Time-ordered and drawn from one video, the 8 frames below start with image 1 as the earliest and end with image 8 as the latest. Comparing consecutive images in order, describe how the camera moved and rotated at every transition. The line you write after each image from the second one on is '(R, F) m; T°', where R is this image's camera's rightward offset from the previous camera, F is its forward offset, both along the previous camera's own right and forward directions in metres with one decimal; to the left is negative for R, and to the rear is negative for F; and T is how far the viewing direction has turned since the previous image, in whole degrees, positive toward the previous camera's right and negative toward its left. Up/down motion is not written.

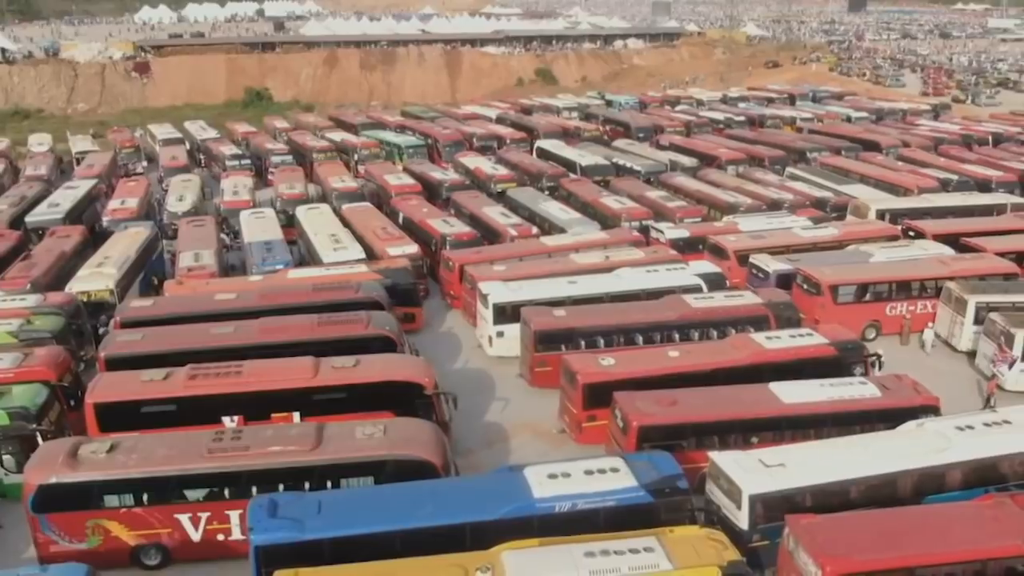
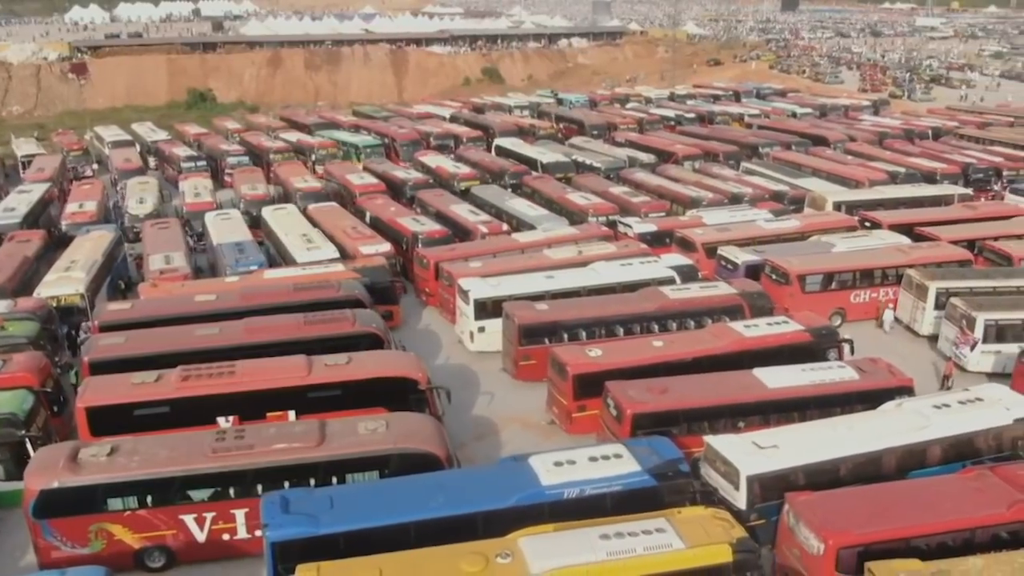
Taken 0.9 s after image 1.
(-0.6, -0.1) m; +4°
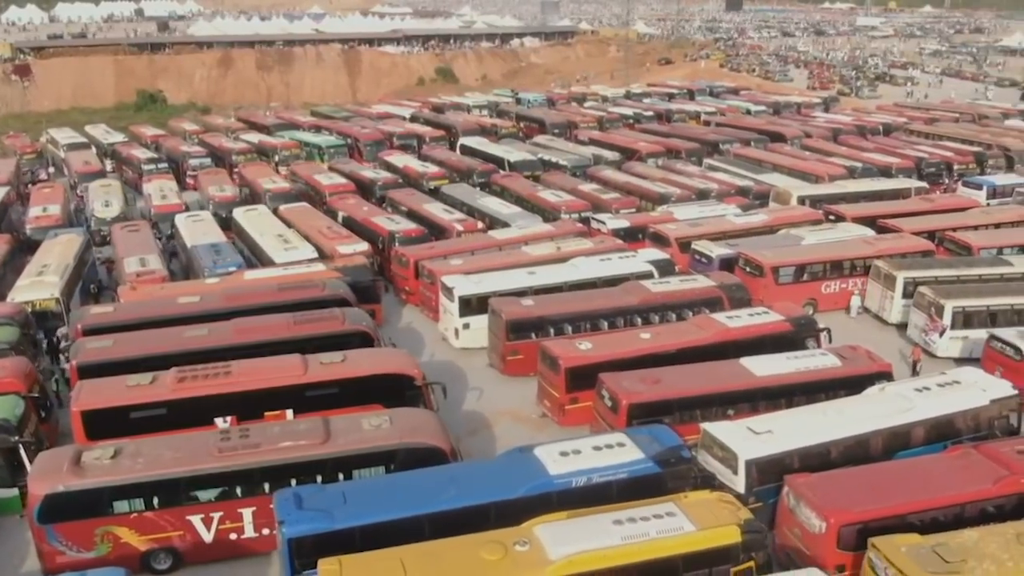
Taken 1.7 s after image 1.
(-0.5, -0.1) m; +3°
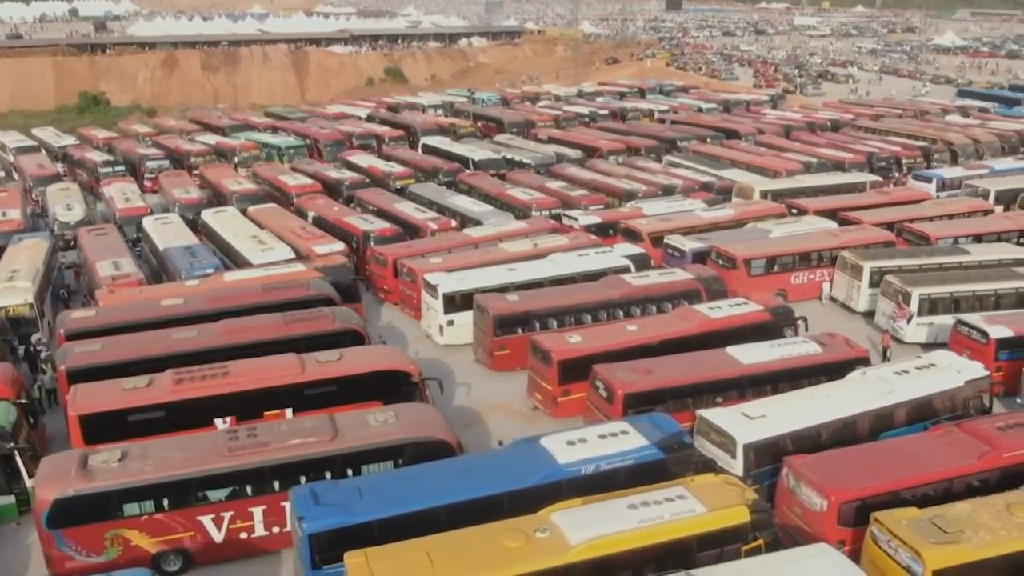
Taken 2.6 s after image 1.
(-0.6, -0.1) m; +3°
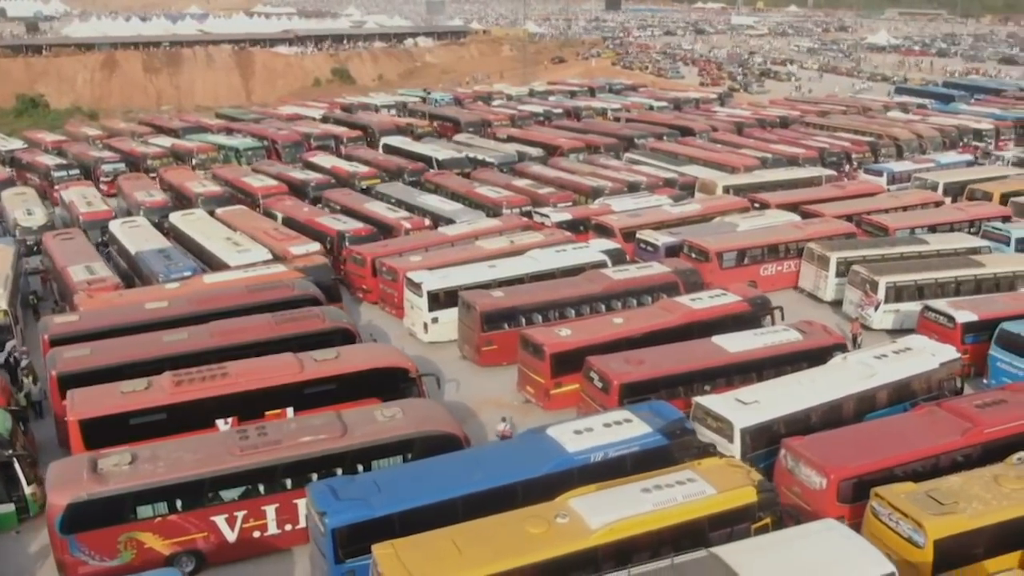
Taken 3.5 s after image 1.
(-0.6, -0.1) m; +3°
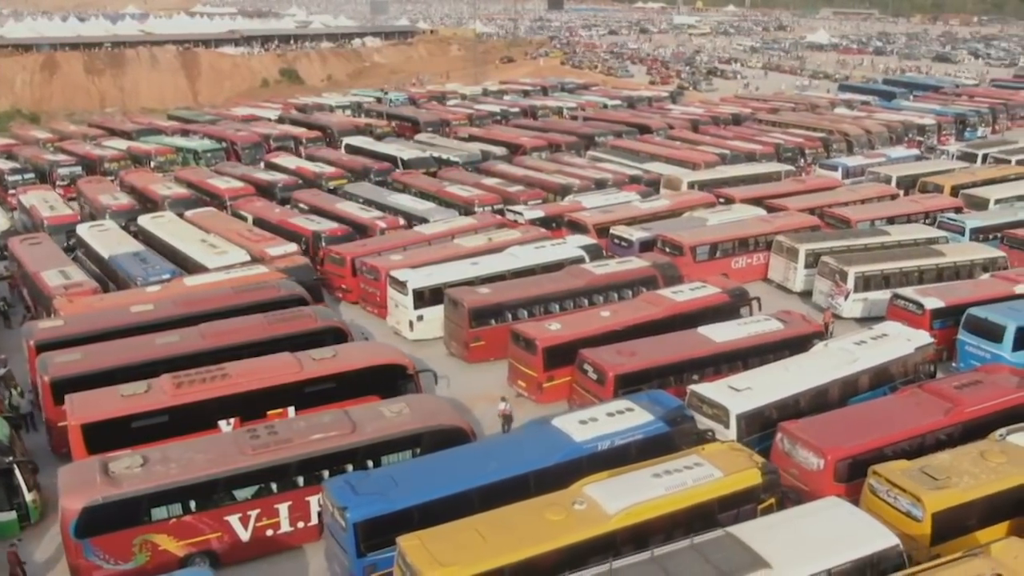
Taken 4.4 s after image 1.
(-0.6, -0.1) m; +3°
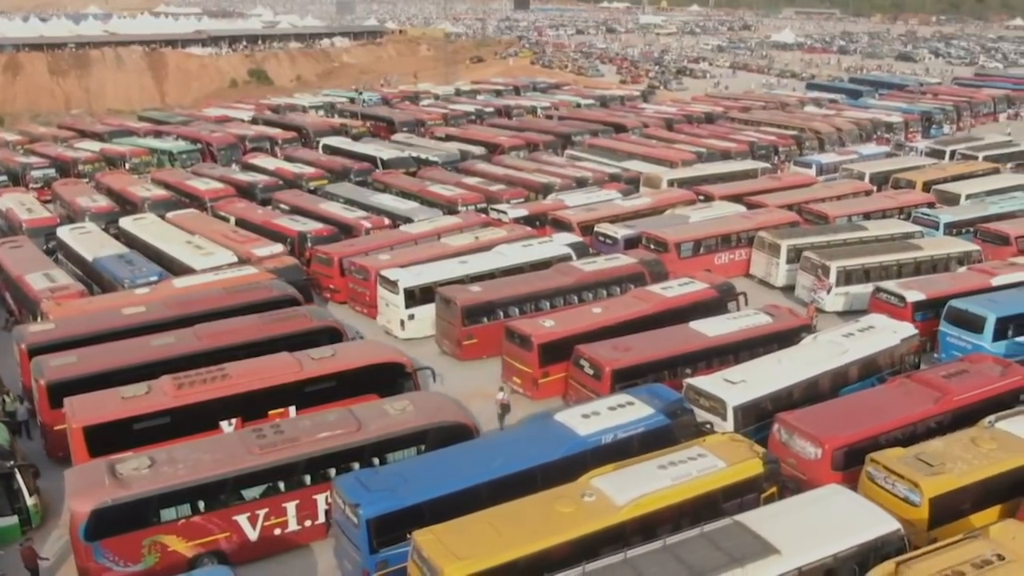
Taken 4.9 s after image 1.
(-0.4, -0.1) m; +2°
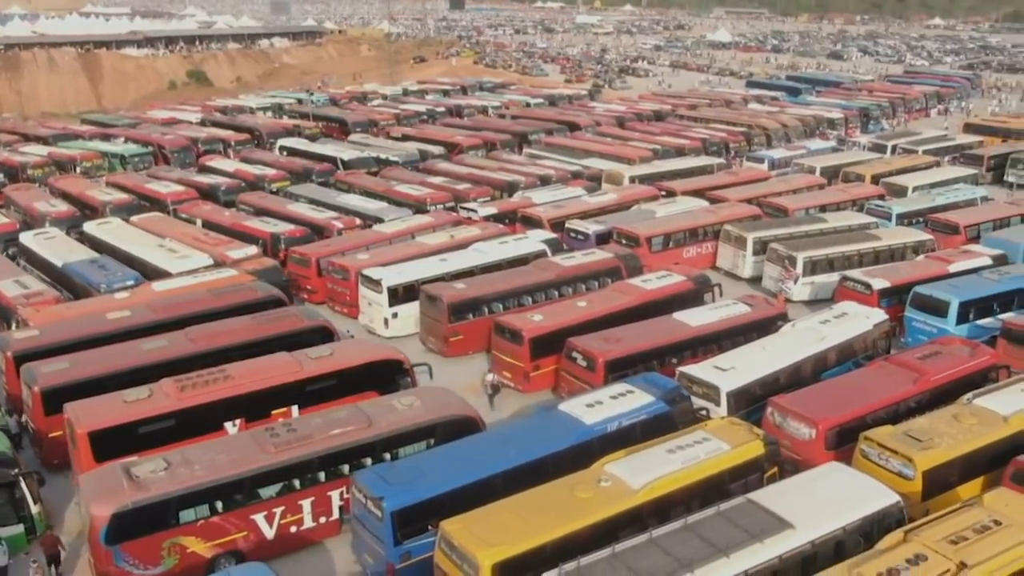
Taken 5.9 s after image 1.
(-0.7, -0.2) m; +4°
